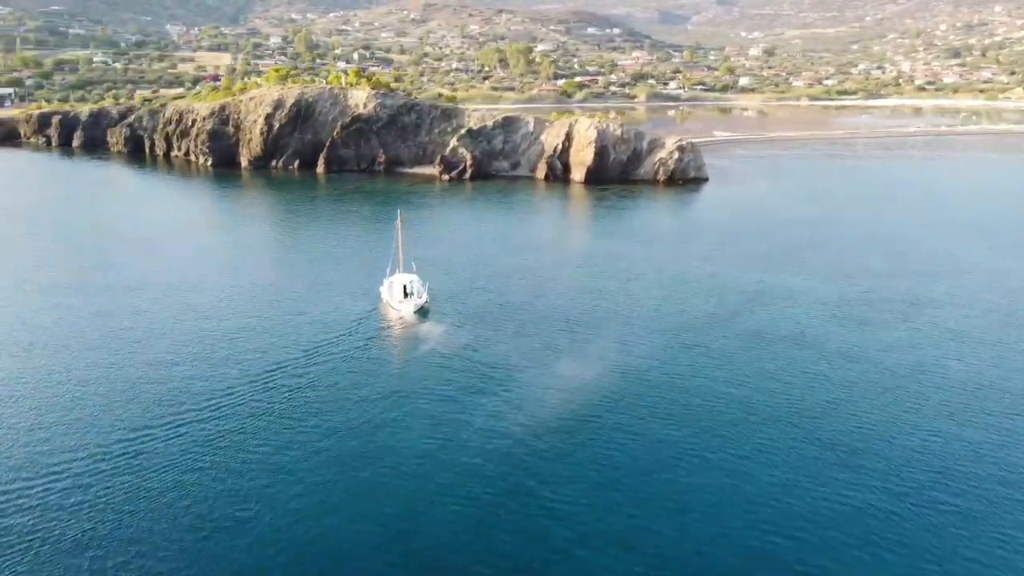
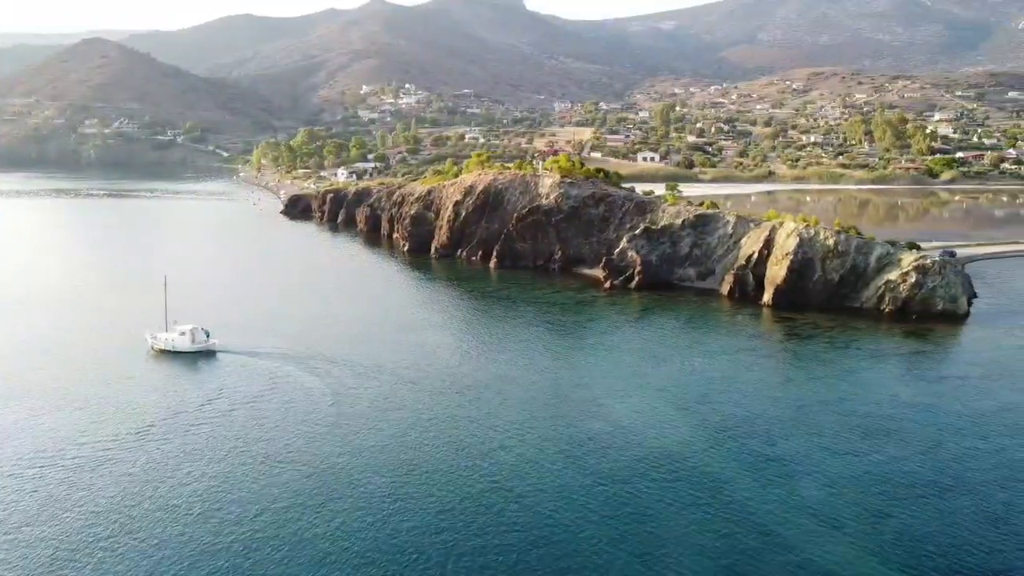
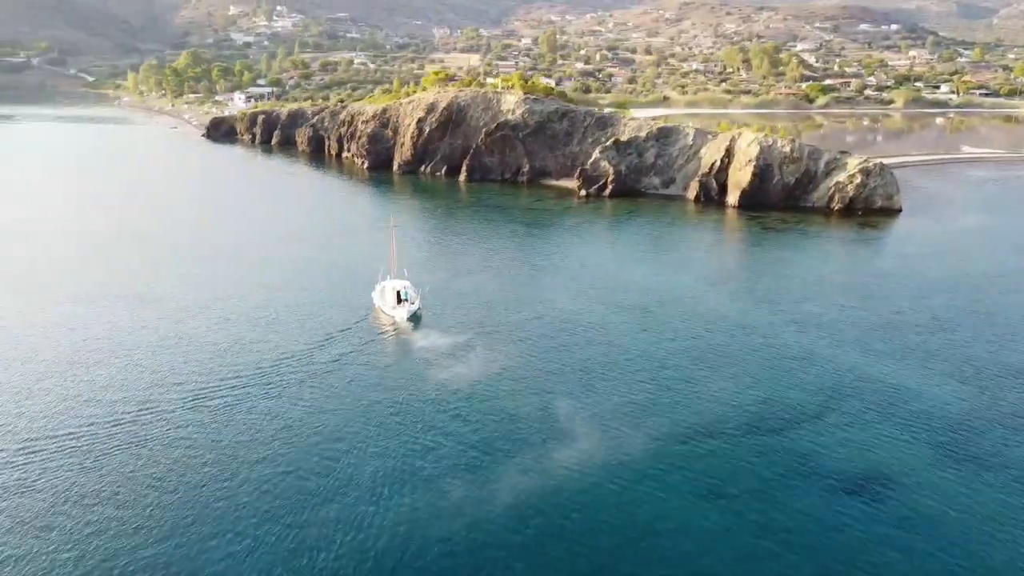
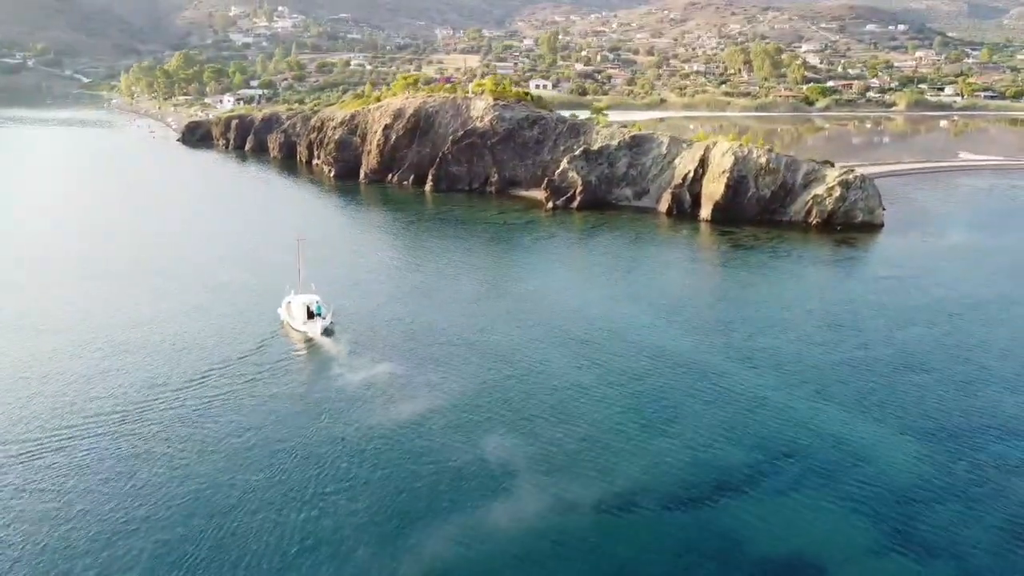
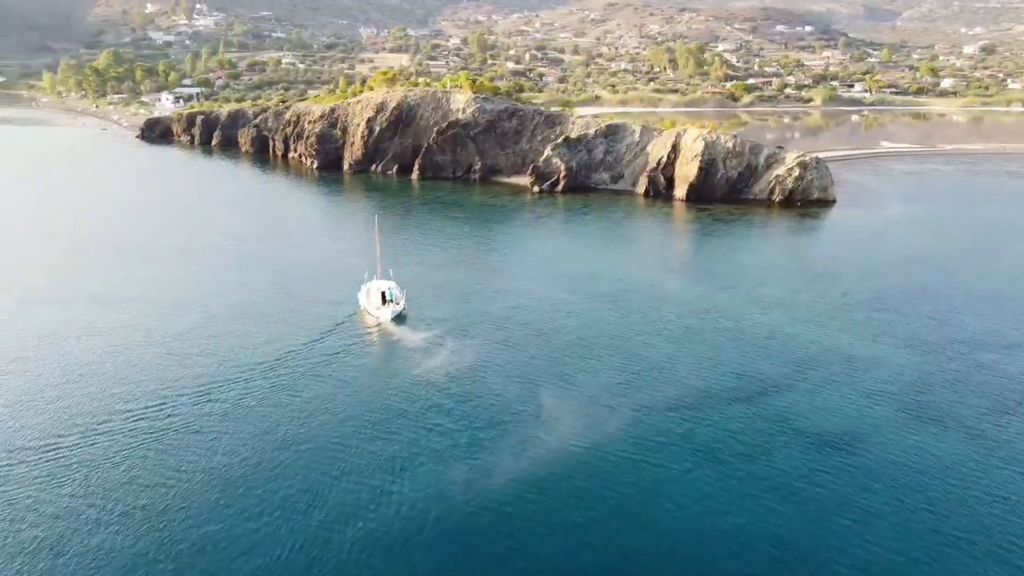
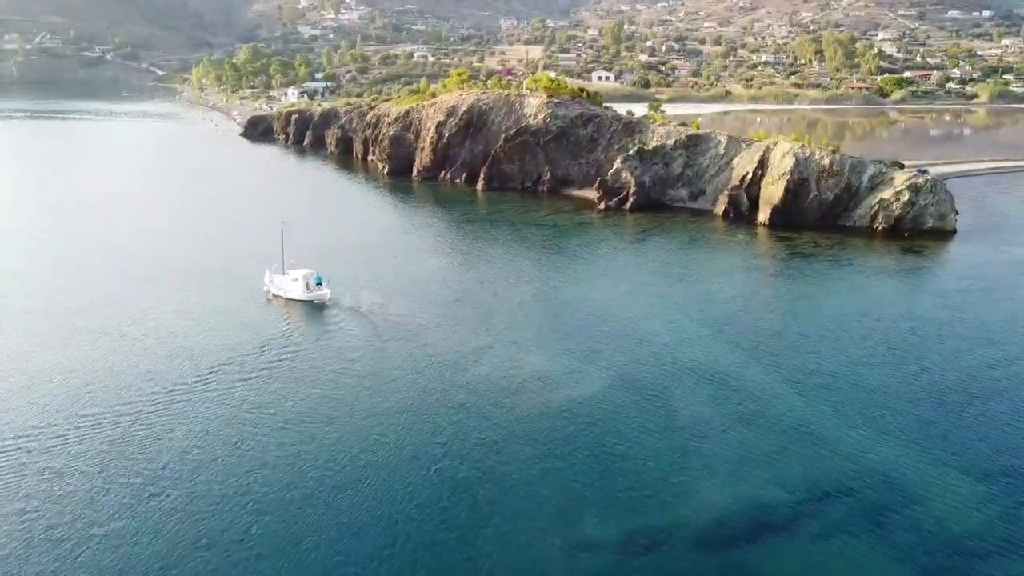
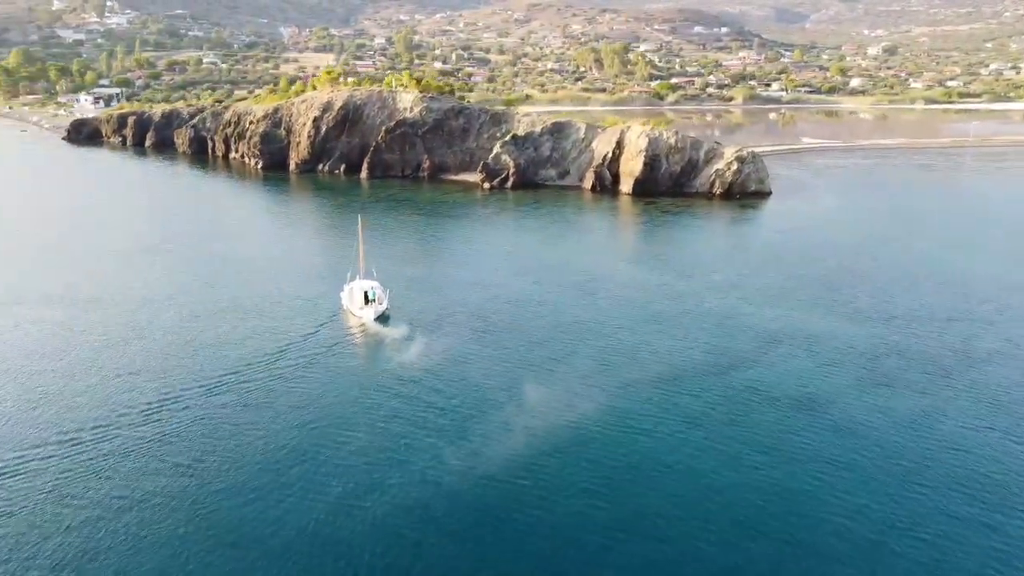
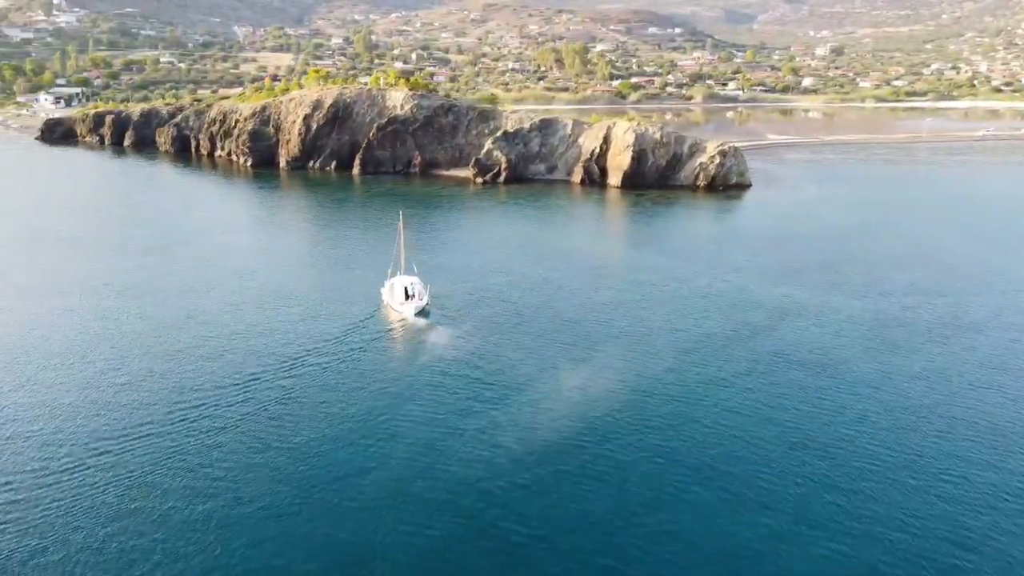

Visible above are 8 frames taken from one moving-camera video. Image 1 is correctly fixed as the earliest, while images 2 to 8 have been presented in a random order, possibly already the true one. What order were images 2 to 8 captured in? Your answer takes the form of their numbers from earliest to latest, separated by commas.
8, 7, 5, 3, 4, 6, 2
